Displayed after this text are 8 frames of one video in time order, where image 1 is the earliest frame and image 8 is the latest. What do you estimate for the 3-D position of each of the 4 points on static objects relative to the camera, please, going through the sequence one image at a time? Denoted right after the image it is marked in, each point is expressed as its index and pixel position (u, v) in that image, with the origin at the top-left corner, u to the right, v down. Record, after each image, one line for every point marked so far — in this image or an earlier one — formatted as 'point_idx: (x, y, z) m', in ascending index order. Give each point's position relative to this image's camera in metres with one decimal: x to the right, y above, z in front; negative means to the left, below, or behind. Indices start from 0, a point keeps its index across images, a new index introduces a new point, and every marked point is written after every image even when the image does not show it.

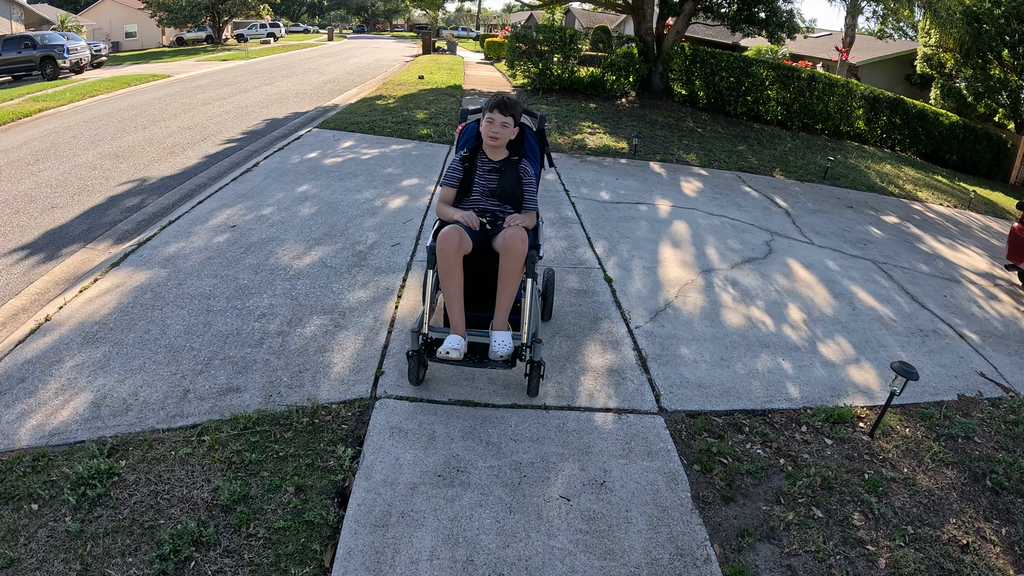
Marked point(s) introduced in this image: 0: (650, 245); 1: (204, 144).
0: (+1.1, +0.3, +4.7) m
1: (-4.4, +2.0, +8.2) m
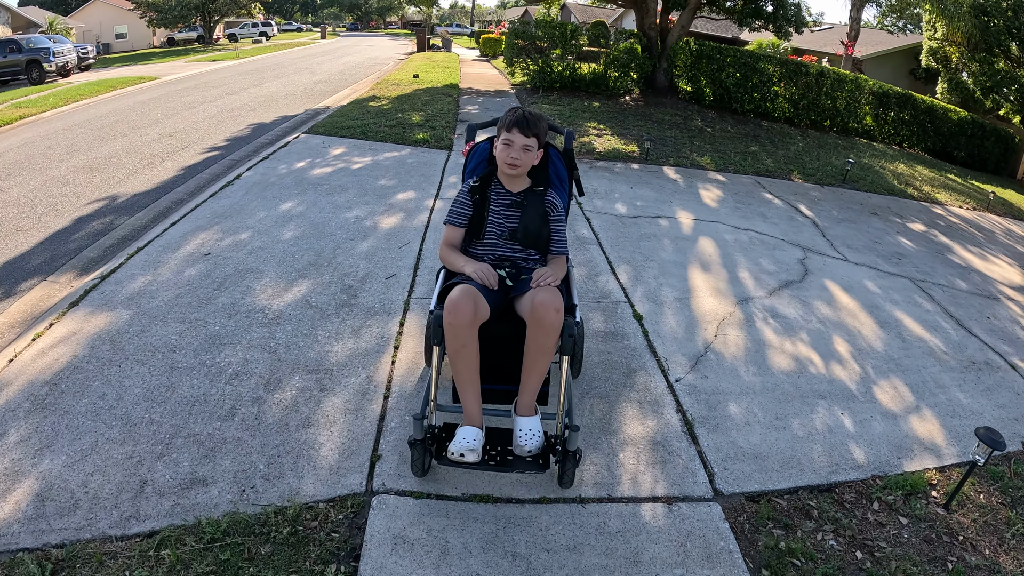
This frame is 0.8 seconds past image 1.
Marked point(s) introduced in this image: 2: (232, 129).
0: (+1.2, +0.1, +4.2) m
1: (-4.3, +1.7, +7.8) m
2: (-4.5, +2.5, +9.3) m
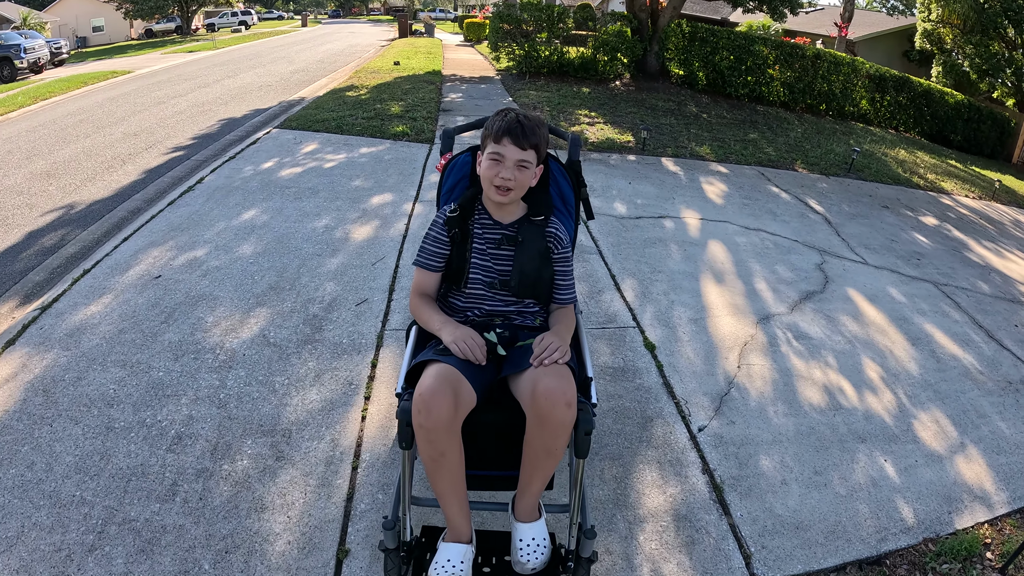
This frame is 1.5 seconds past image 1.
0: (+1.1, +0.1, +3.9) m
1: (-4.4, +1.6, +7.3) m
2: (-4.6, +2.4, +8.8) m
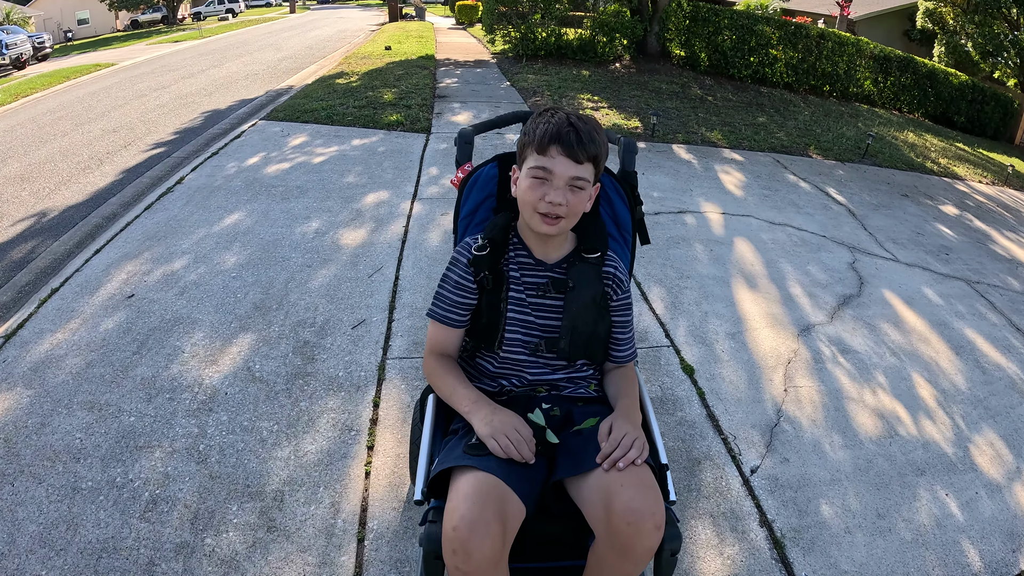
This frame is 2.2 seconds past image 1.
0: (+1.2, 0.0, +3.5) m
1: (-4.4, +1.5, +6.9) m
2: (-4.6, +2.4, +8.4) m
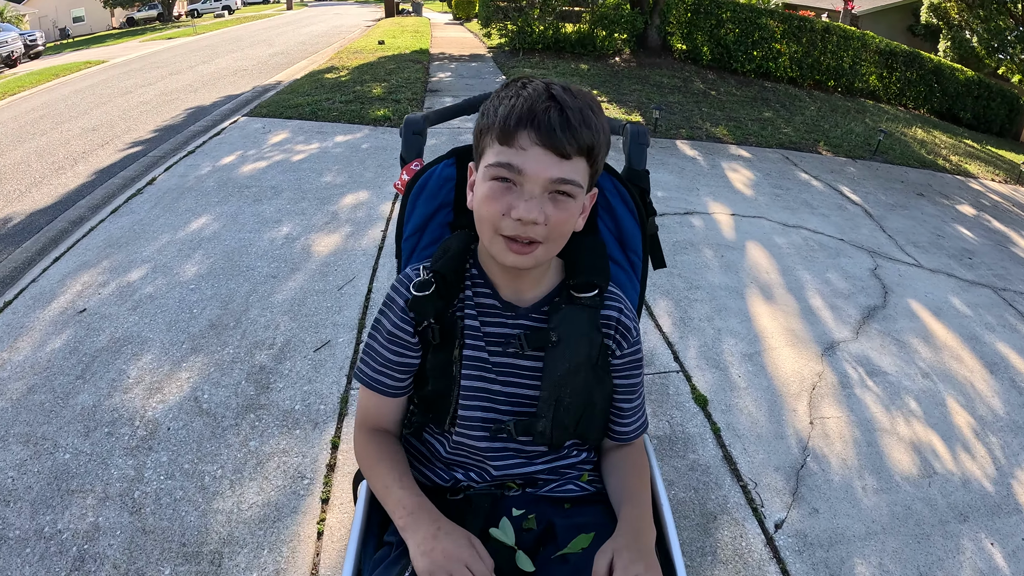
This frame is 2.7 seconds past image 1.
0: (+1.1, -0.1, +3.2) m
1: (-4.5, +1.5, +6.5) m
2: (-4.7, +2.3, +8.1) m
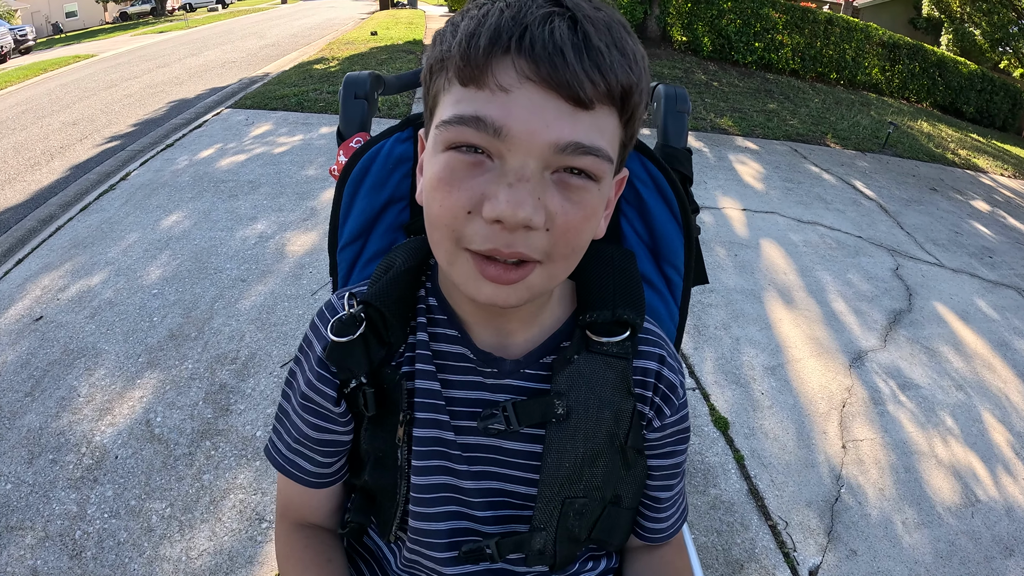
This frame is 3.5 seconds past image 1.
0: (+1.1, -0.1, +2.9) m
1: (-4.5, +1.5, +6.2) m
2: (-4.7, +2.3, +7.8) m
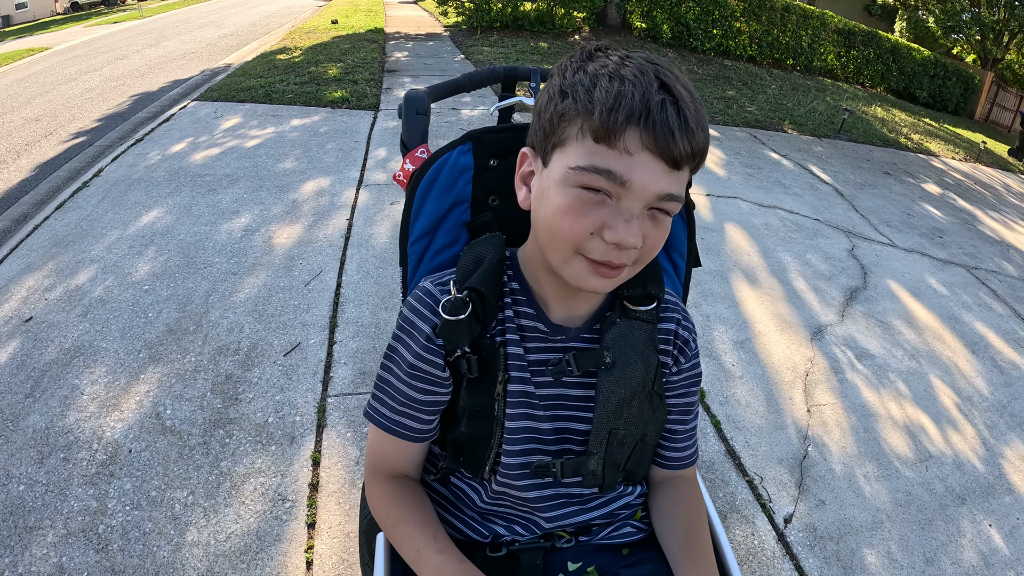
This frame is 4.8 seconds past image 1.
0: (+1.1, 0.0, +3.1) m
1: (-4.8, +1.5, +6.1) m
2: (-5.1, +2.3, +7.6) m
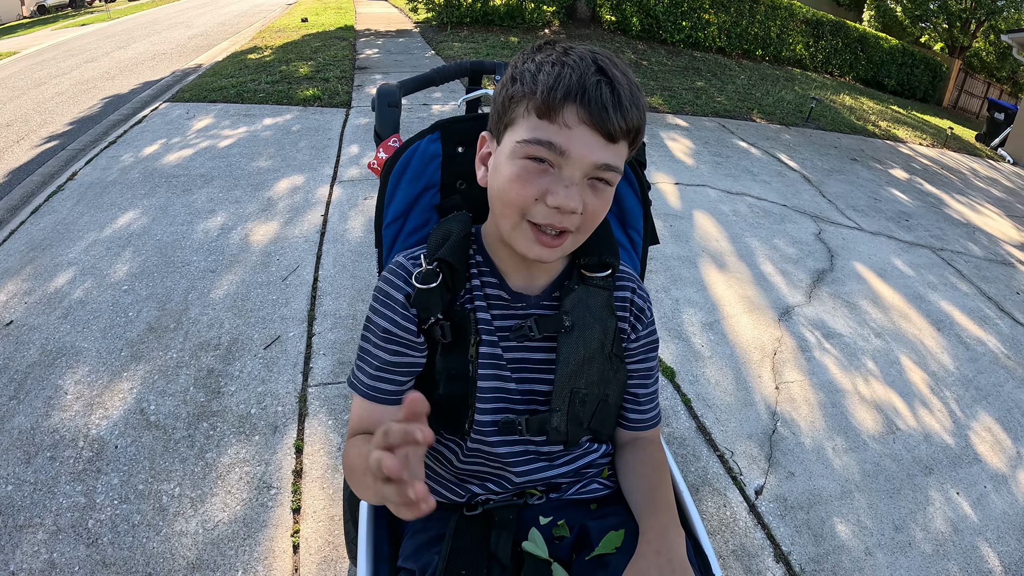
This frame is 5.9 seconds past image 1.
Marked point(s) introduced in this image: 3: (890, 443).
0: (+1.0, +0.1, +3.2) m
1: (-5.0, +1.4, +6.0) m
2: (-5.4, +2.3, +7.5) m
3: (+1.5, -0.6, +2.3) m
